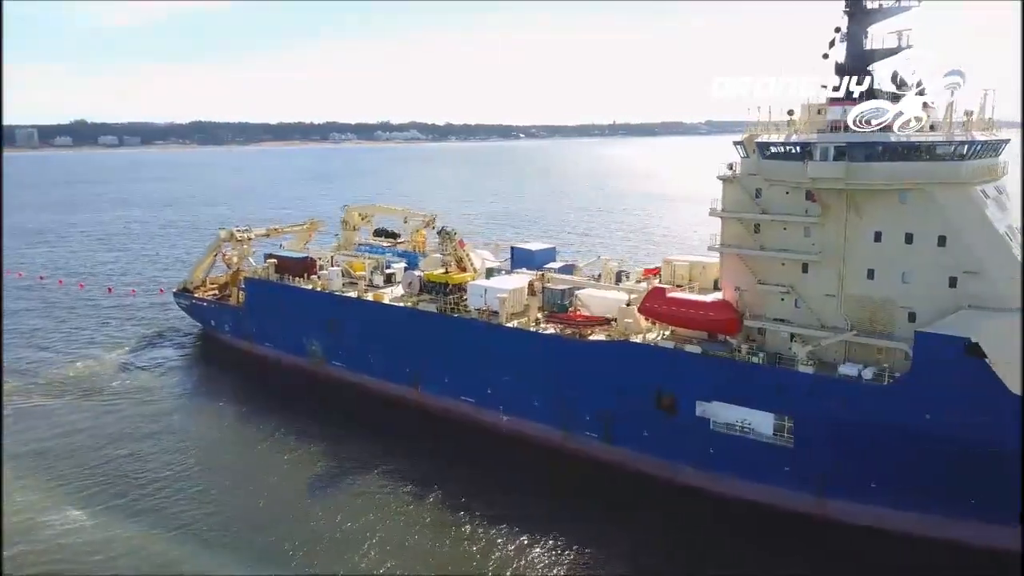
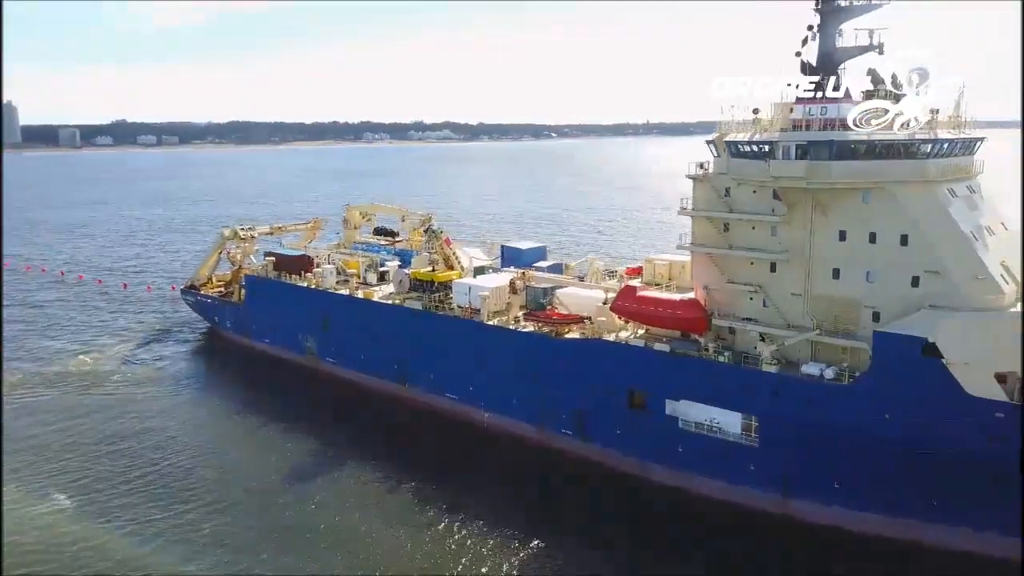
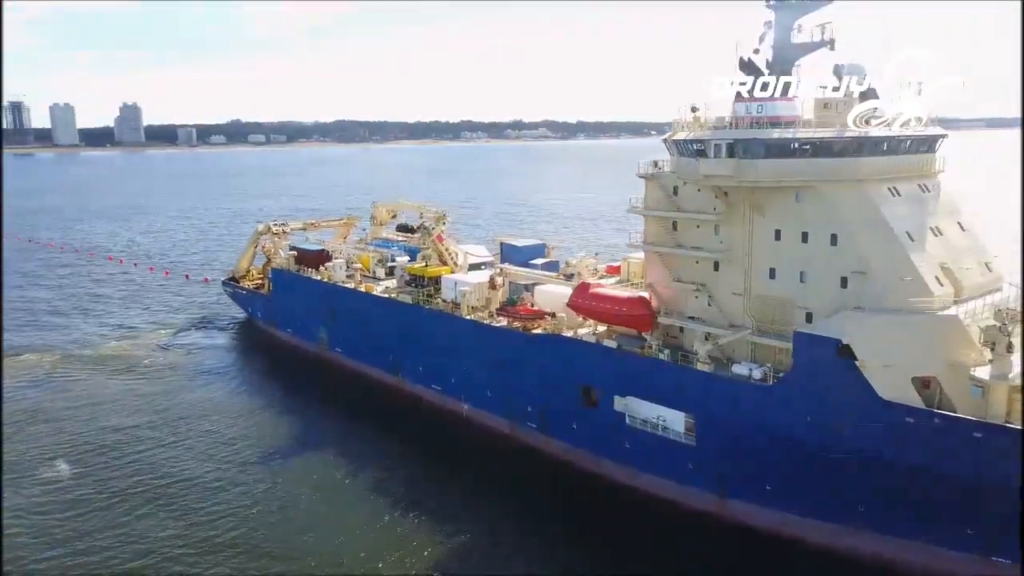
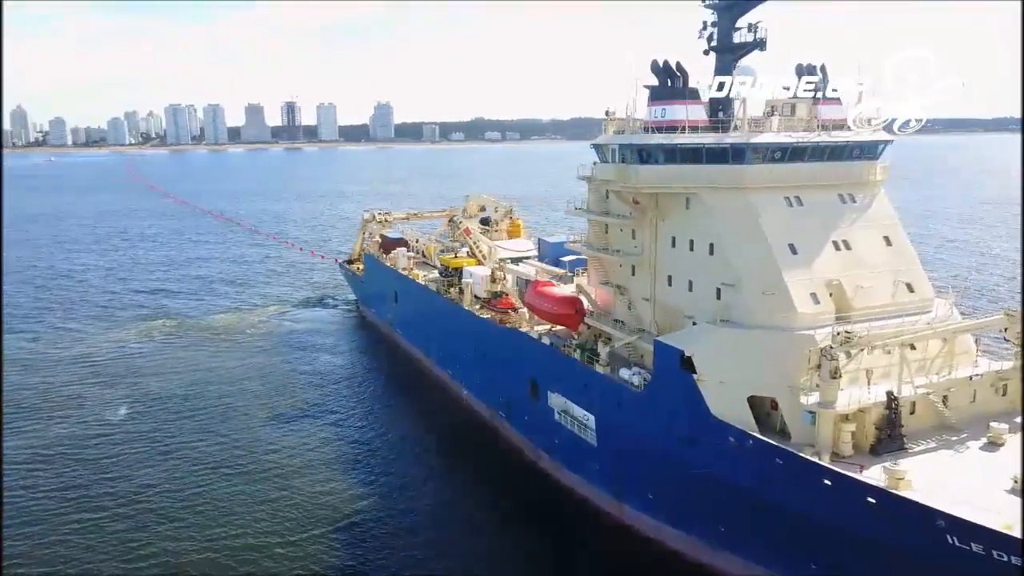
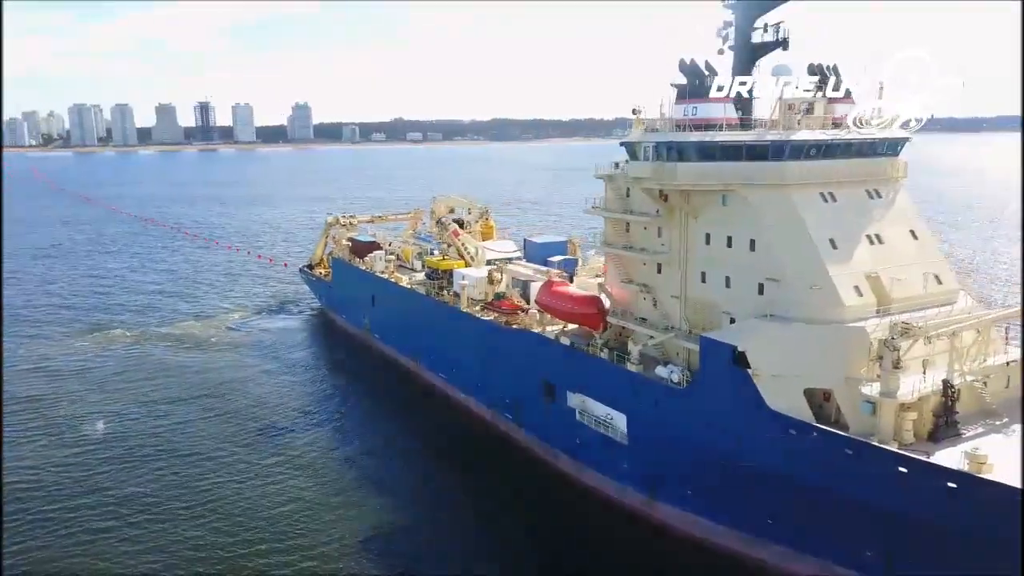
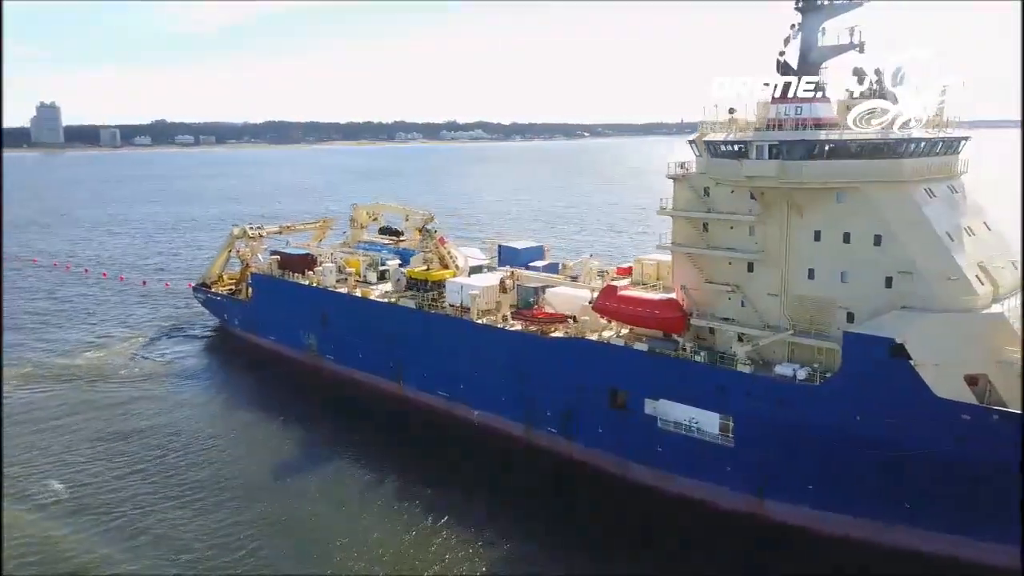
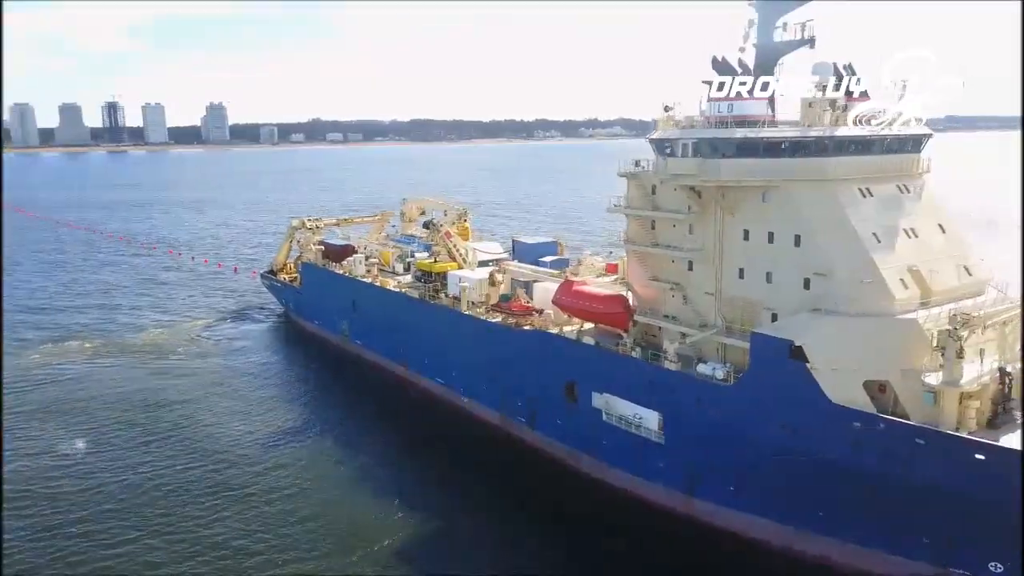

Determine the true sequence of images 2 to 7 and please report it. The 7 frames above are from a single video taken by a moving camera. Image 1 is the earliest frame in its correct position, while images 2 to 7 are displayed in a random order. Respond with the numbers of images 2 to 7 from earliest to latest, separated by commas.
2, 6, 3, 7, 5, 4
